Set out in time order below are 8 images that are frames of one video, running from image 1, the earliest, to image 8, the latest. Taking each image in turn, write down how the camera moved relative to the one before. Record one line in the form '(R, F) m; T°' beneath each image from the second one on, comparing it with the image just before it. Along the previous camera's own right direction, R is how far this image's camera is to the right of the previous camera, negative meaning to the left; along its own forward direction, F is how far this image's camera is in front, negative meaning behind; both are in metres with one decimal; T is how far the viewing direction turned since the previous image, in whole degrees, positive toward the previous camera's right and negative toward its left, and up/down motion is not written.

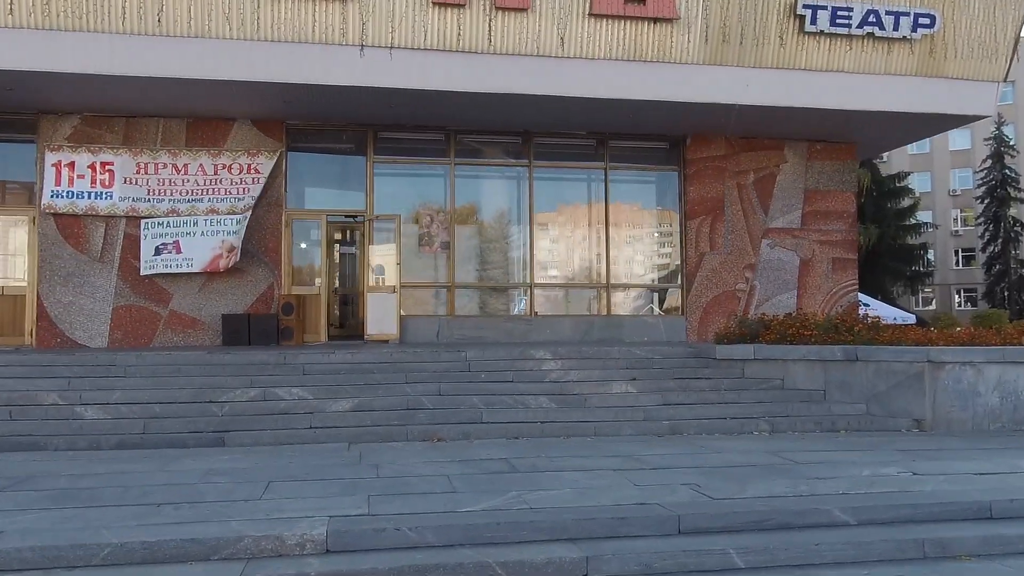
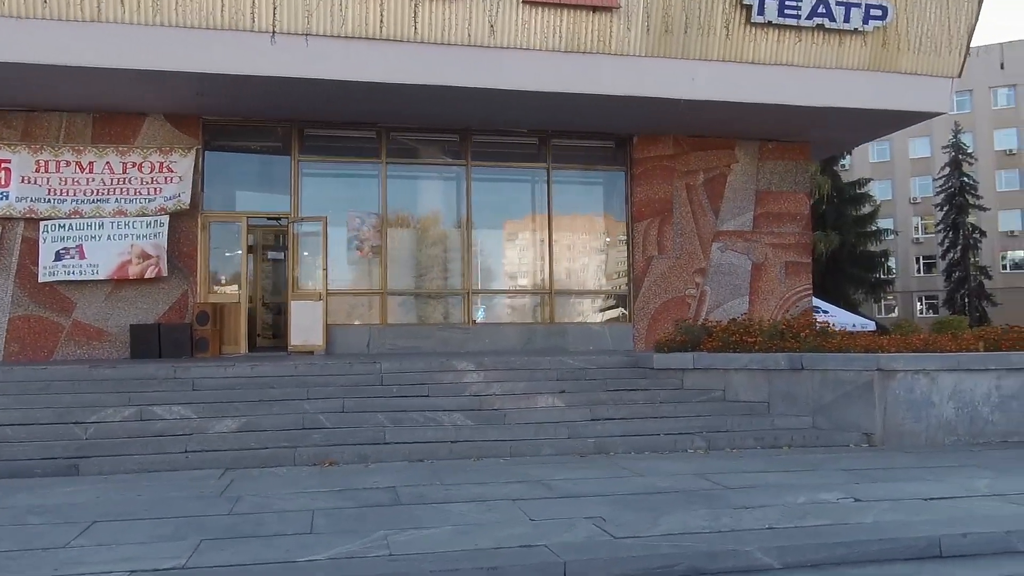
(+0.6, +0.8) m; +2°
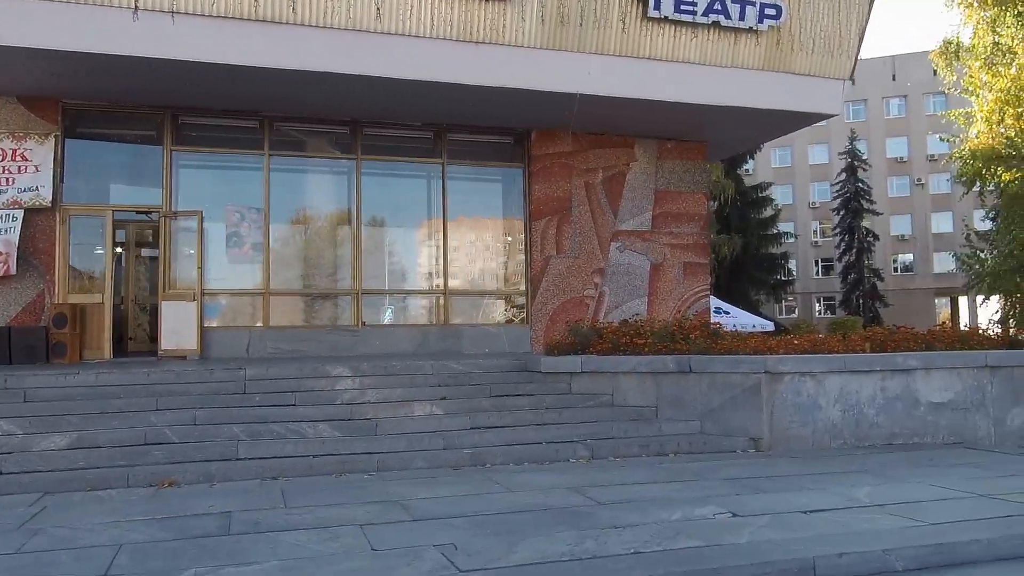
(+0.4, +0.5) m; +6°
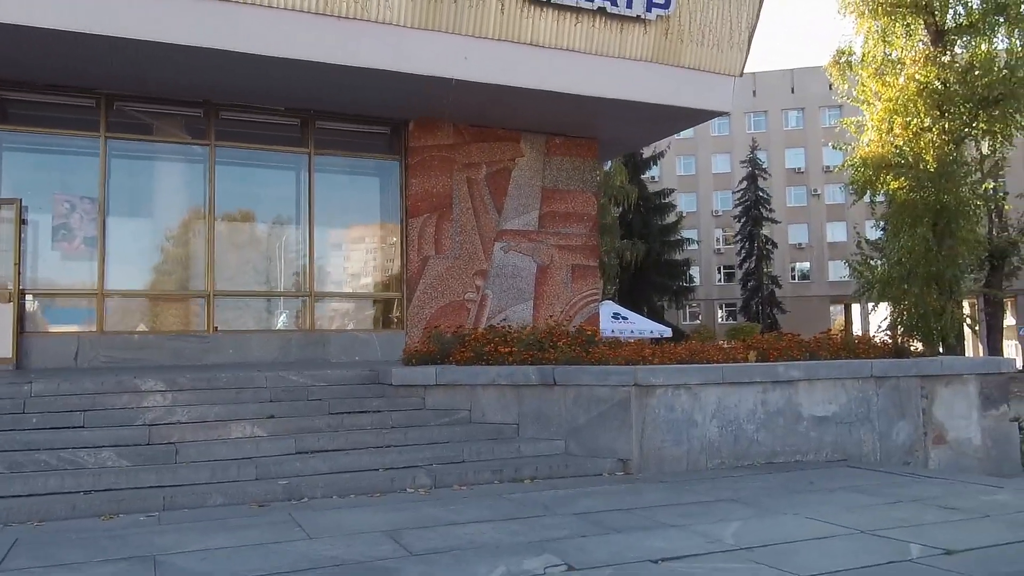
(+0.6, +1.0) m; +6°
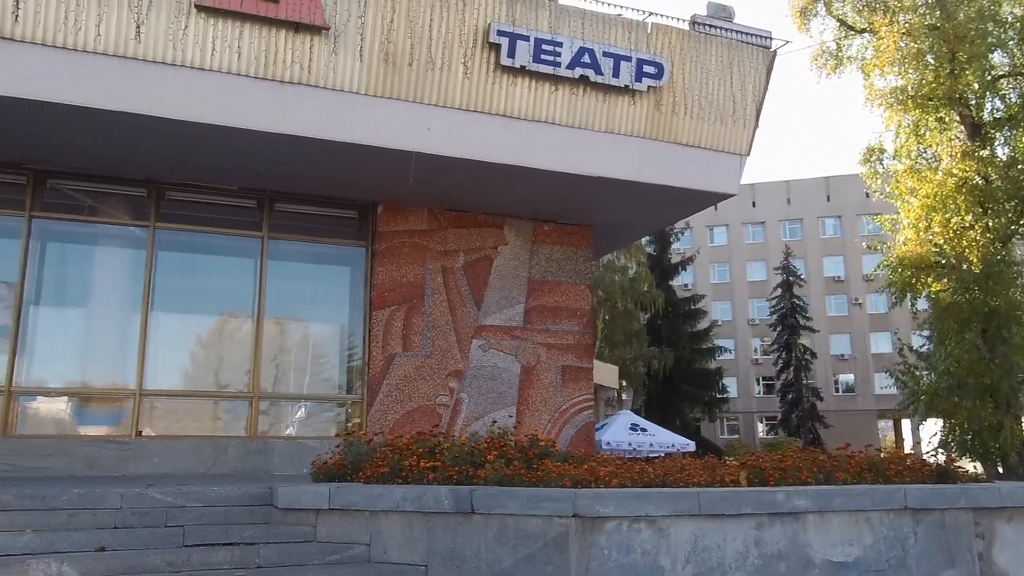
(+0.9, +1.6) m; -3°
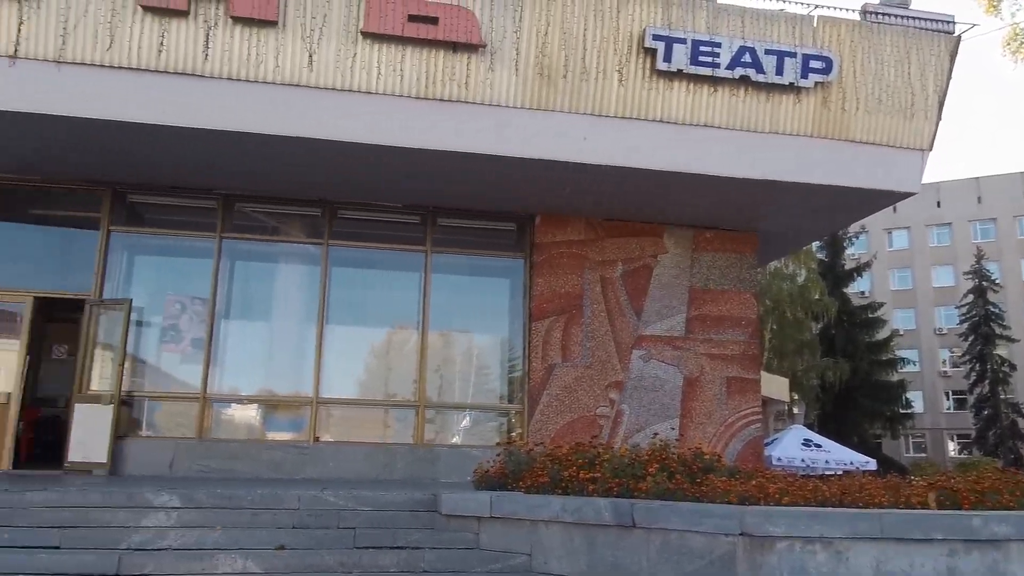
(0.0, +0.1) m; -11°
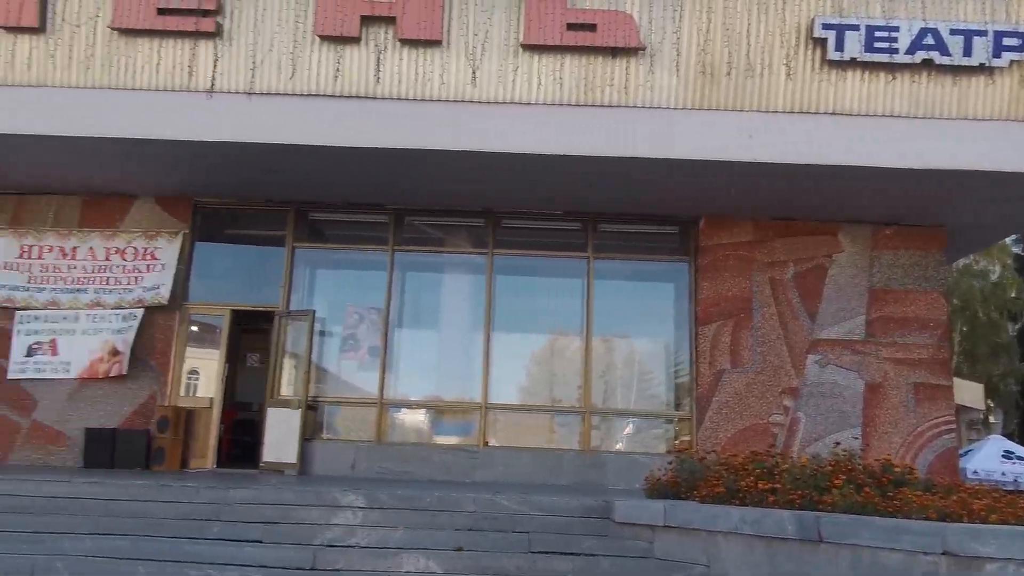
(-0.1, 0.0) m; -11°
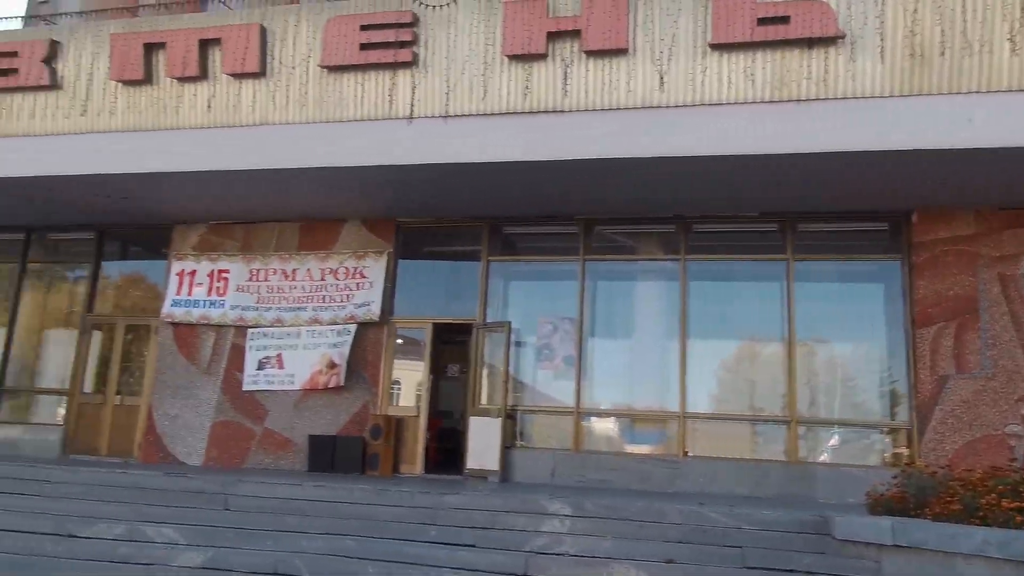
(-0.1, 0.0) m; -13°
